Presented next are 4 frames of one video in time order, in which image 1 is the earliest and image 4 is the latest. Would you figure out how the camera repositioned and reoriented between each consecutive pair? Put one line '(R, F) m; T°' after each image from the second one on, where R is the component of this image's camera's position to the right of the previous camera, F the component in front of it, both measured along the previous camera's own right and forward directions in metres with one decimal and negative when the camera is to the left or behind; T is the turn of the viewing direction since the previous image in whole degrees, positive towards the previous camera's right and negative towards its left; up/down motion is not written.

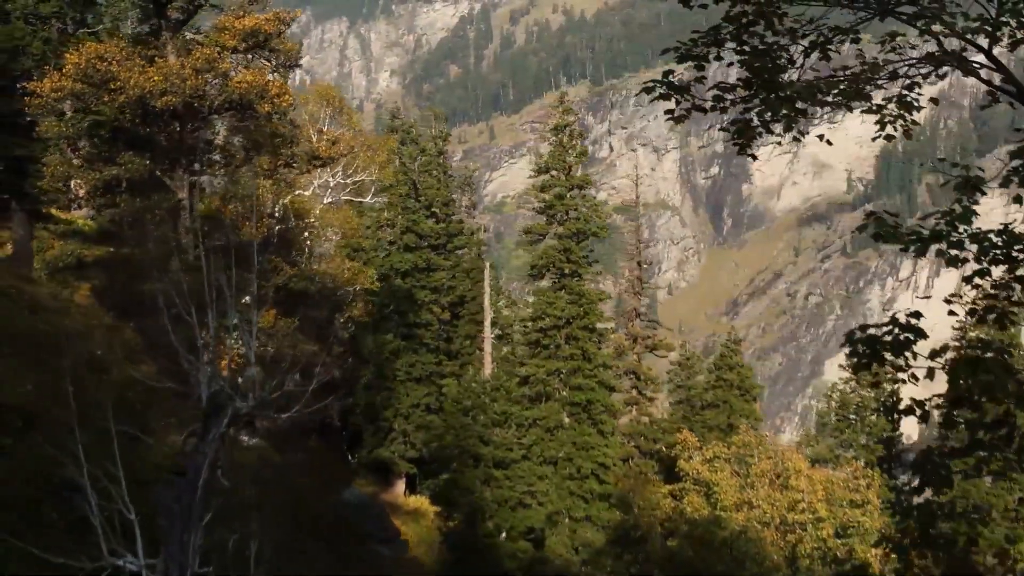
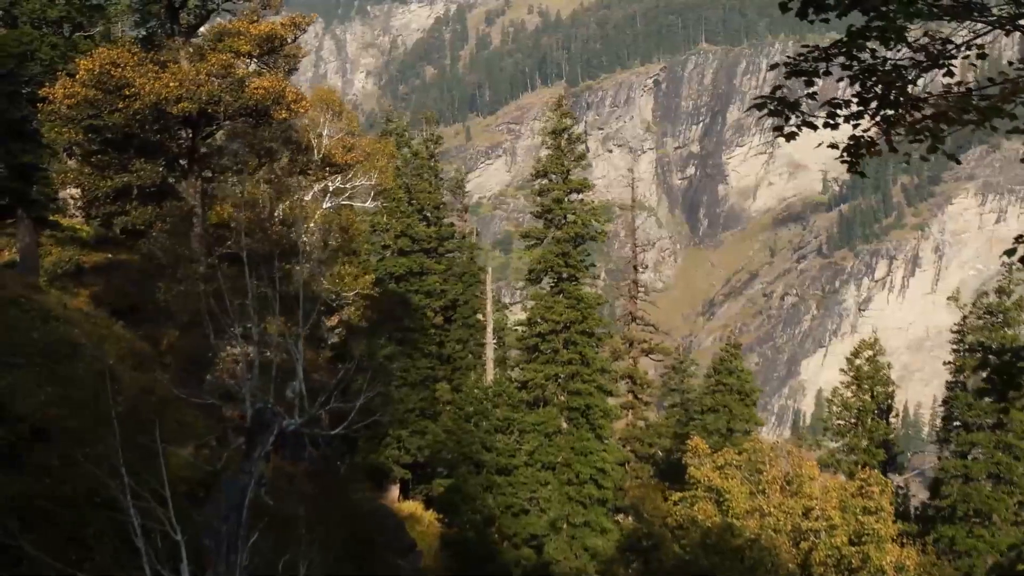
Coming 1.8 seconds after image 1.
(-0.7, +0.2) m; +1°
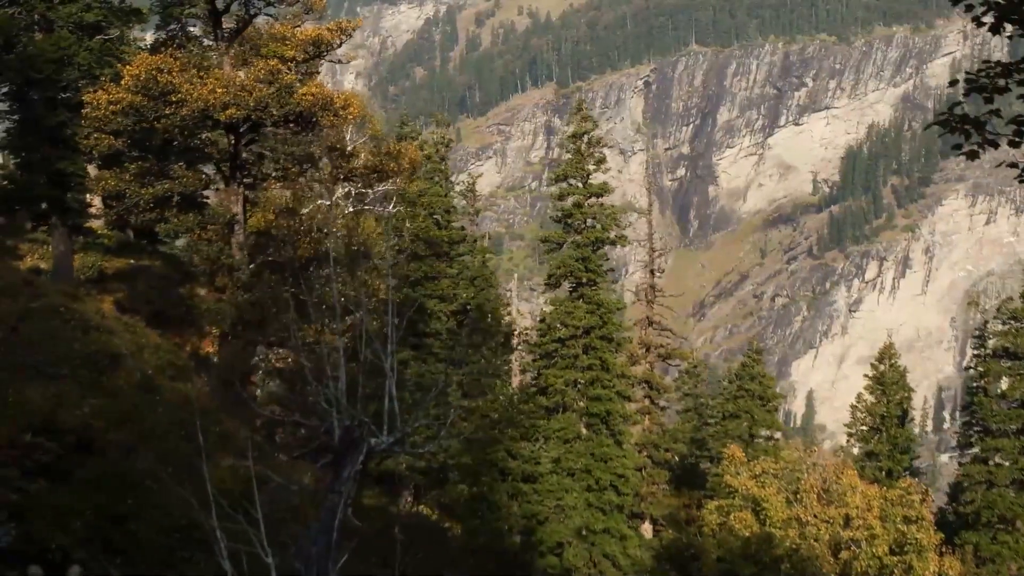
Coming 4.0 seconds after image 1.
(-0.9, +0.2) m; 0°
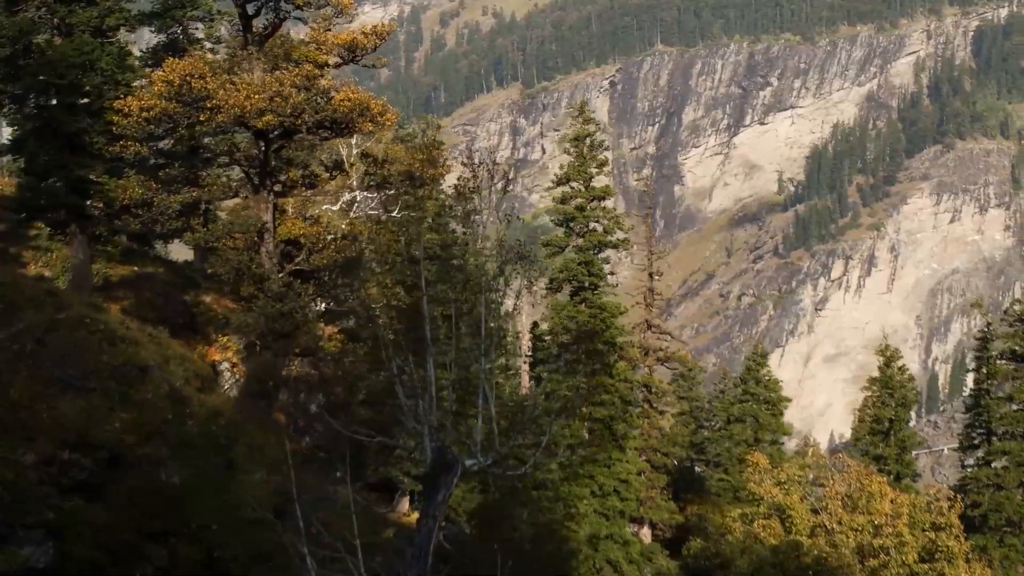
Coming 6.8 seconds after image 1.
(-1.1, +0.3) m; +1°
